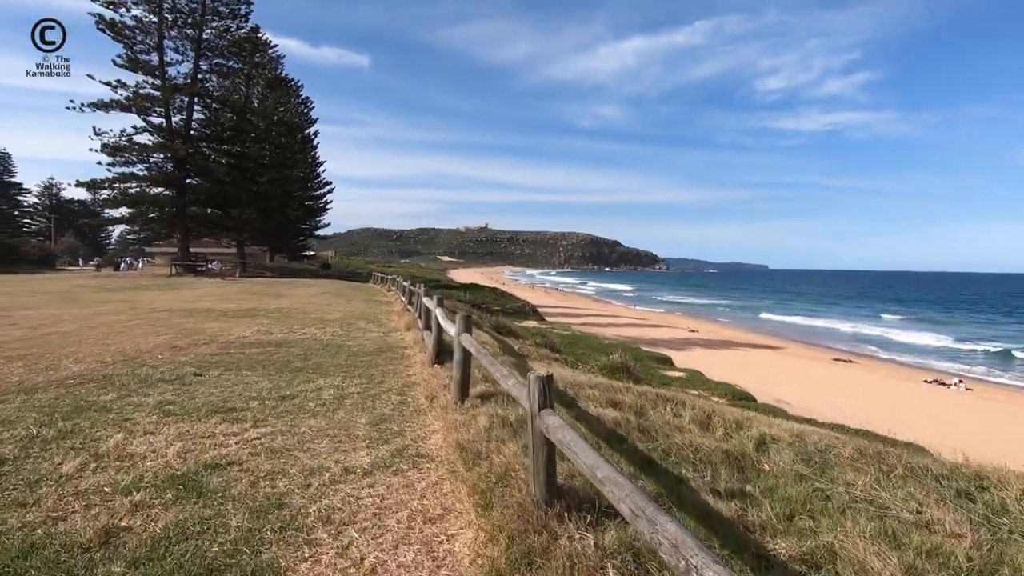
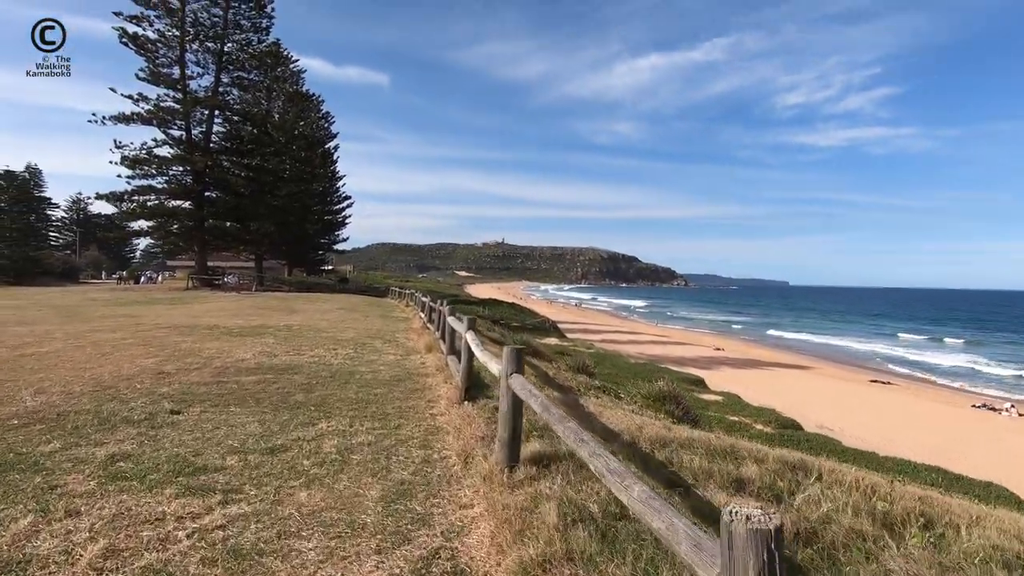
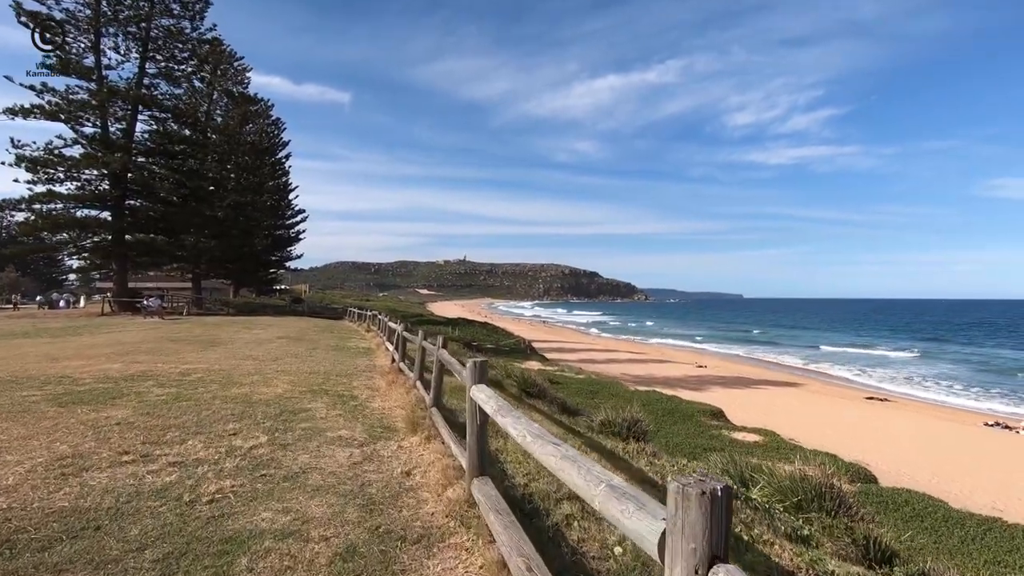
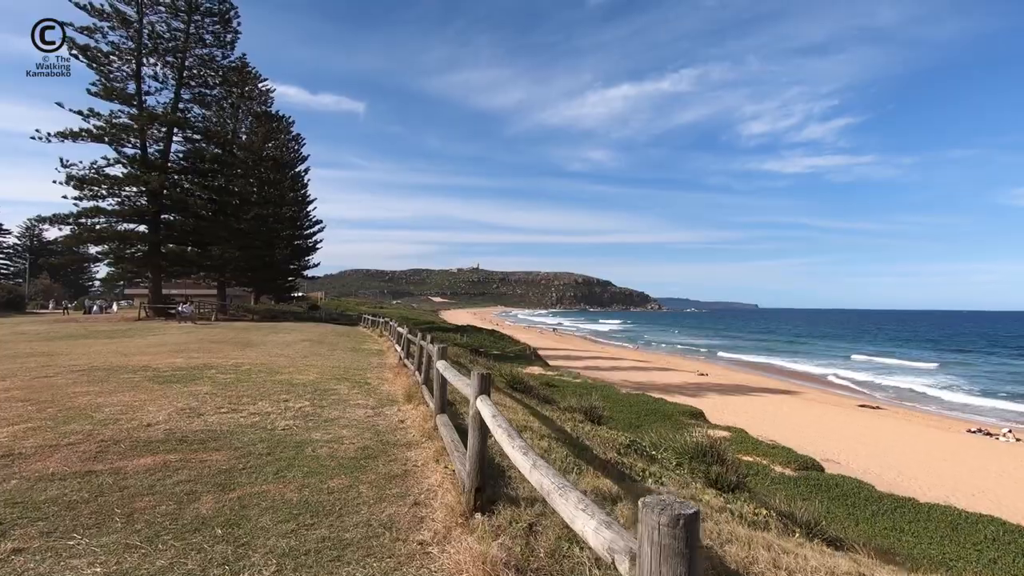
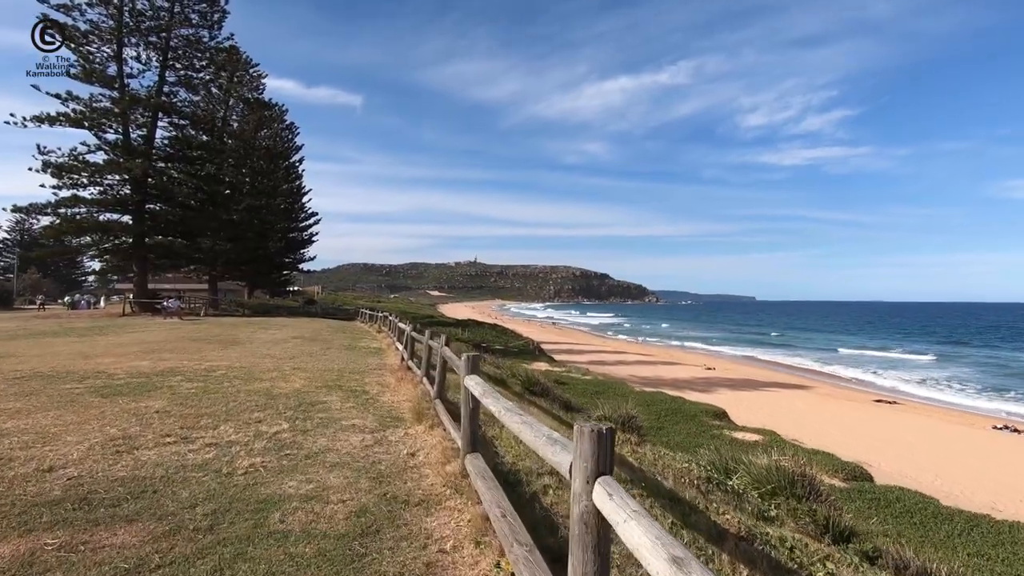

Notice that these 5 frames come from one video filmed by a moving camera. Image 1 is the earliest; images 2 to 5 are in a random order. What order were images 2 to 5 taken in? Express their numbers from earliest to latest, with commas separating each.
2, 4, 5, 3
